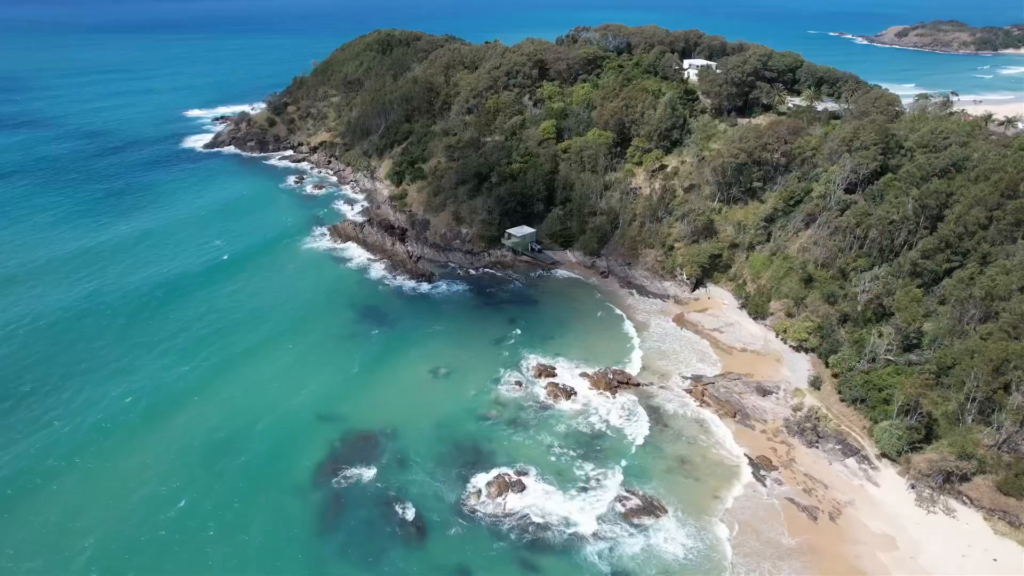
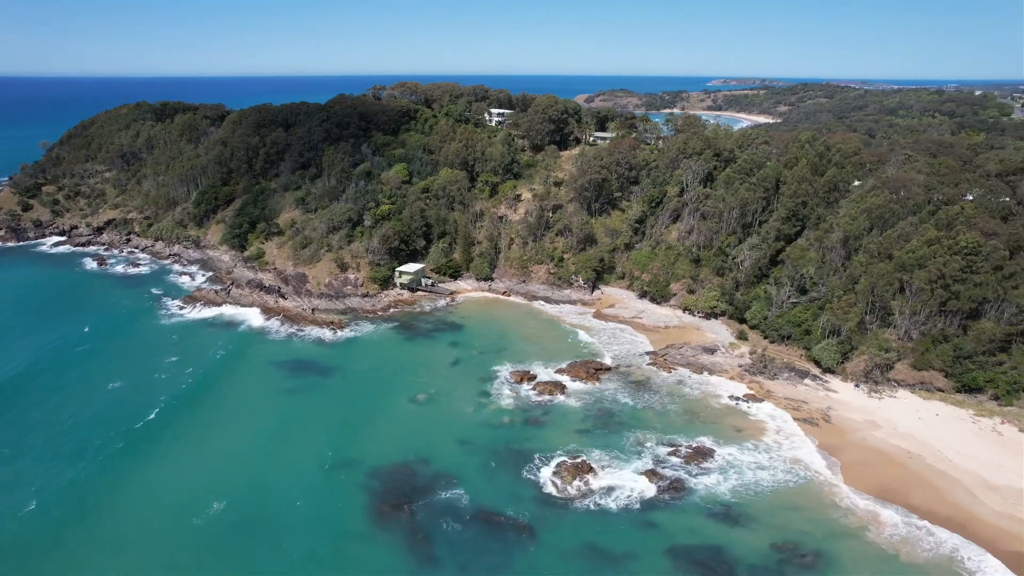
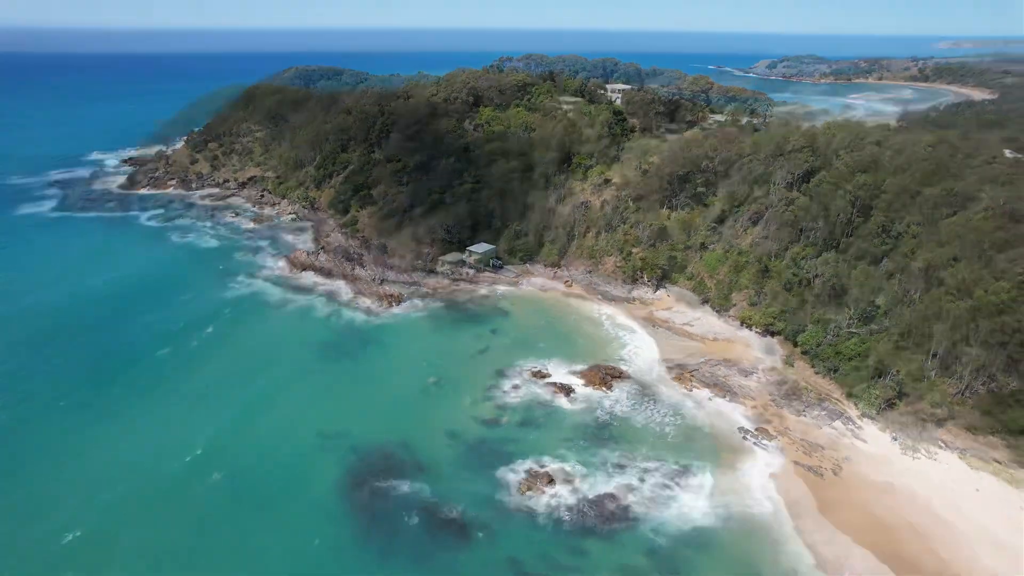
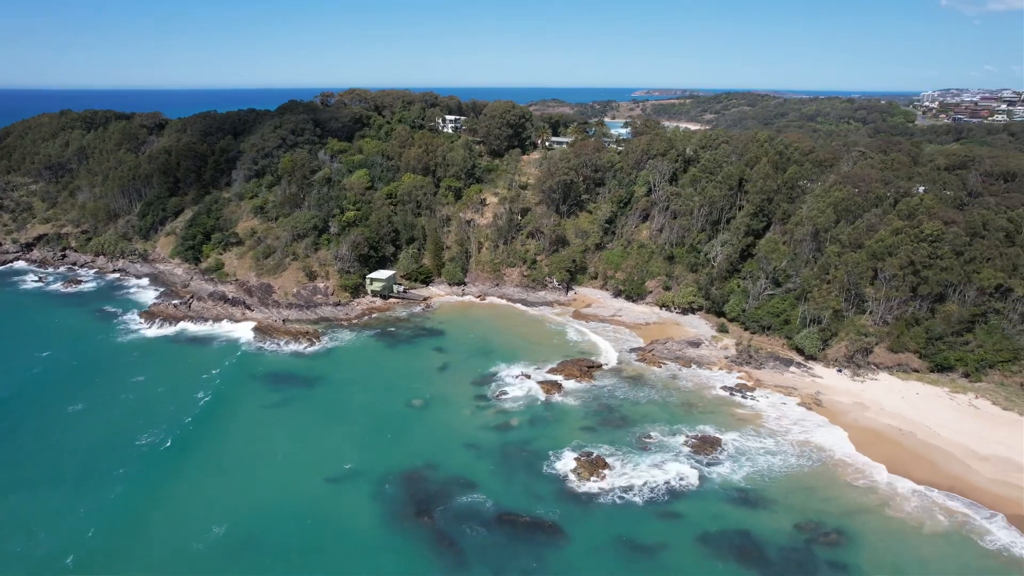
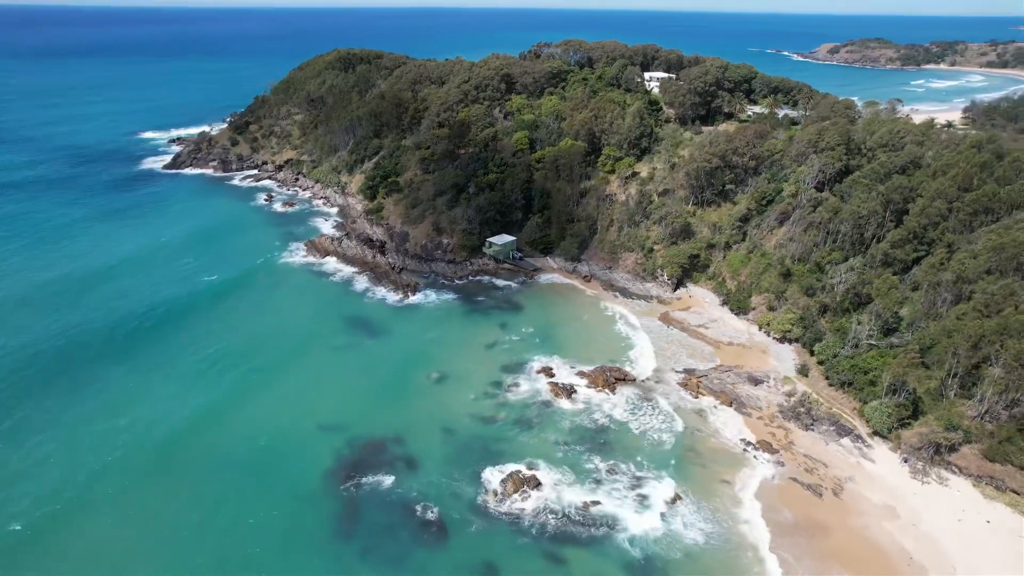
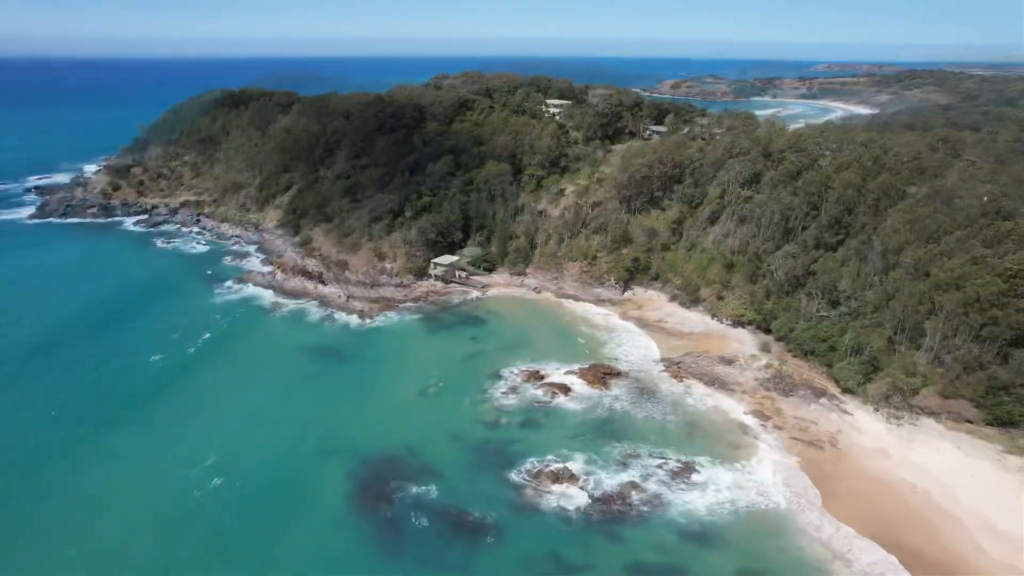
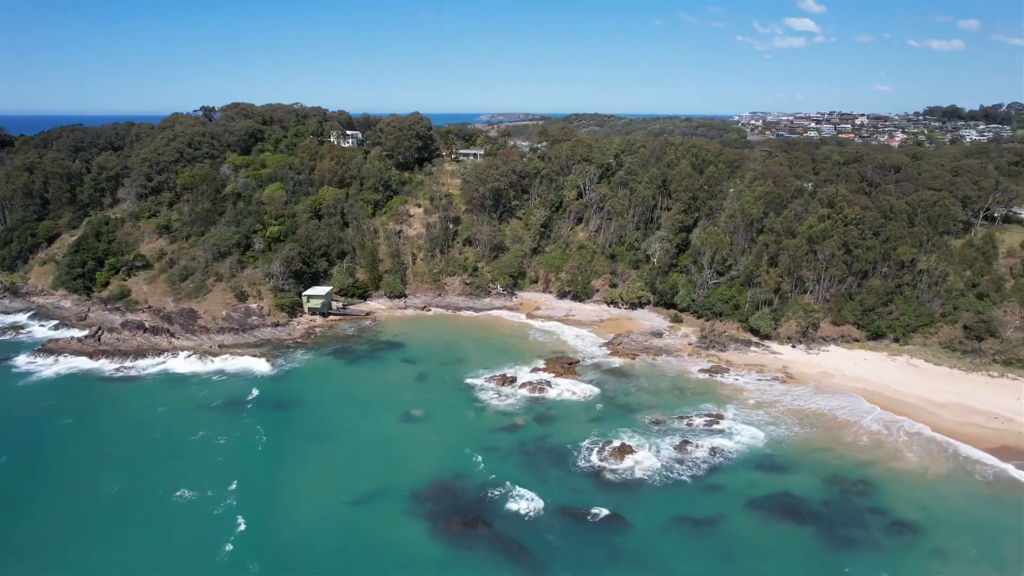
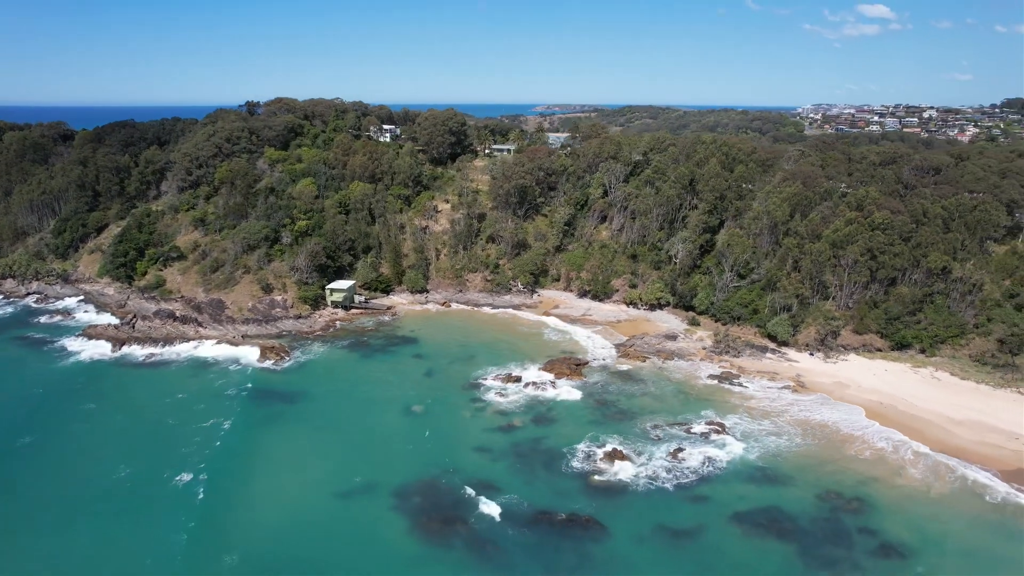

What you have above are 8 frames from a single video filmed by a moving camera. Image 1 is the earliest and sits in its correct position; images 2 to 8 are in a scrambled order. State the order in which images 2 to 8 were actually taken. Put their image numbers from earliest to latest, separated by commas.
5, 3, 6, 2, 4, 8, 7
